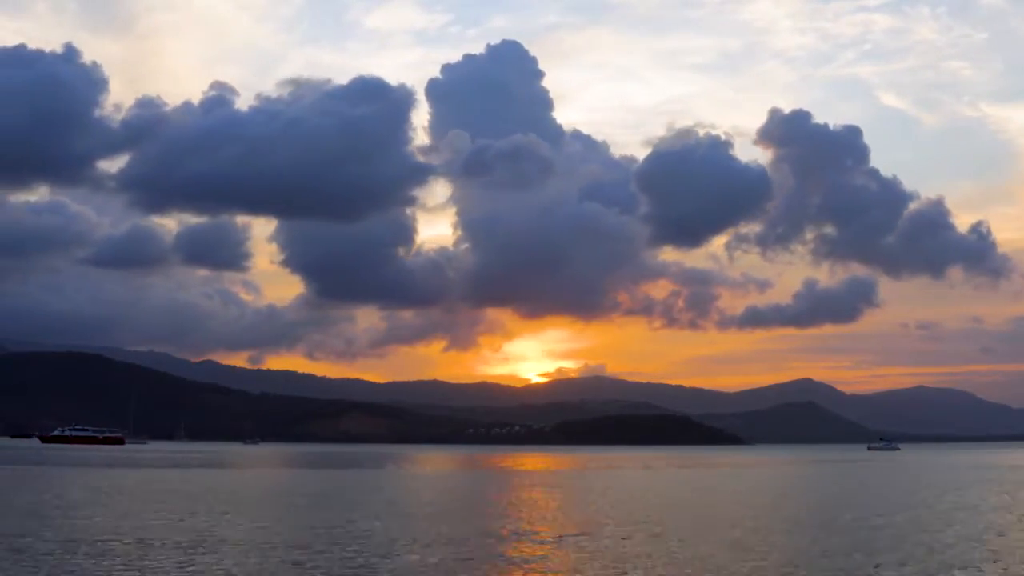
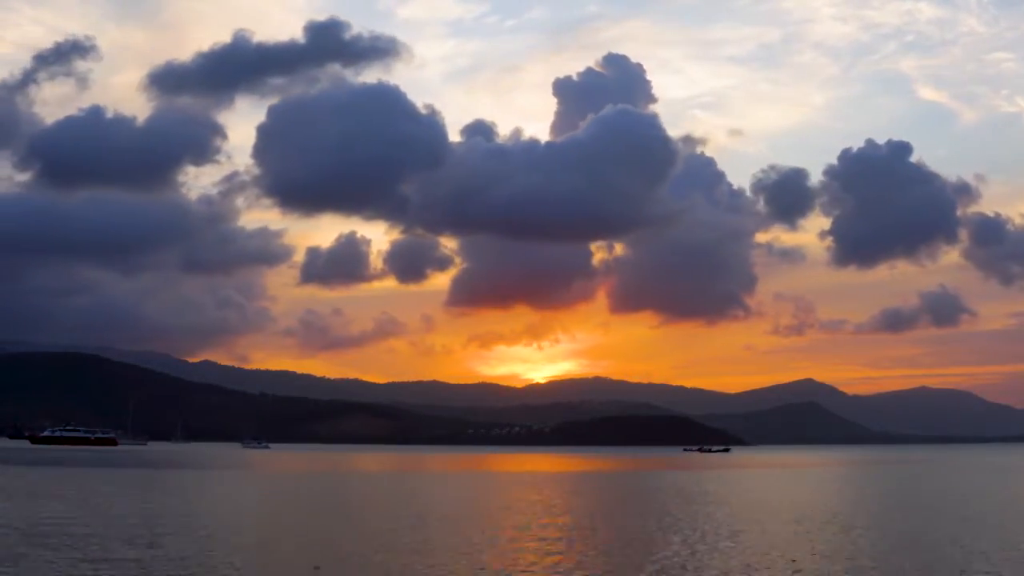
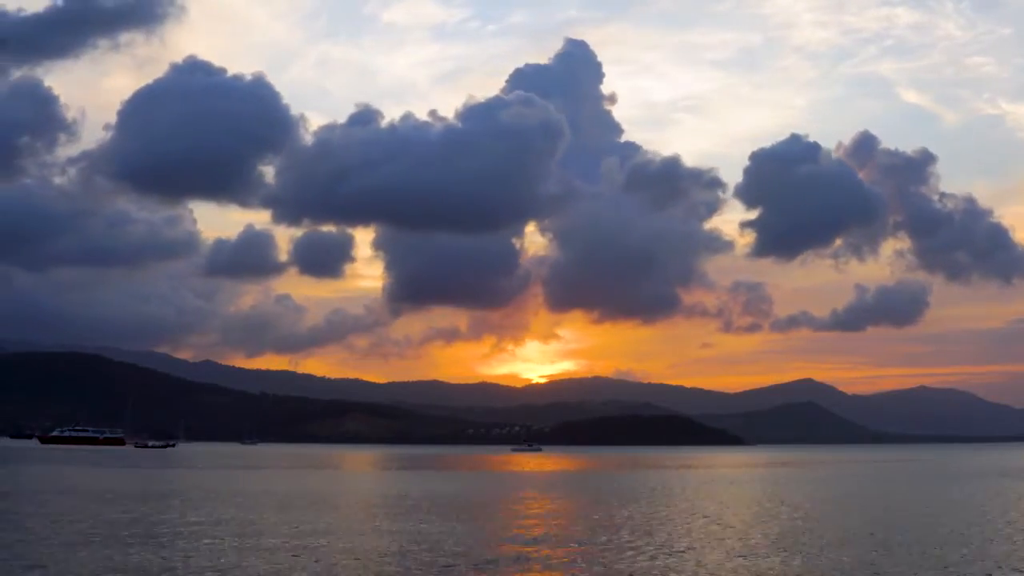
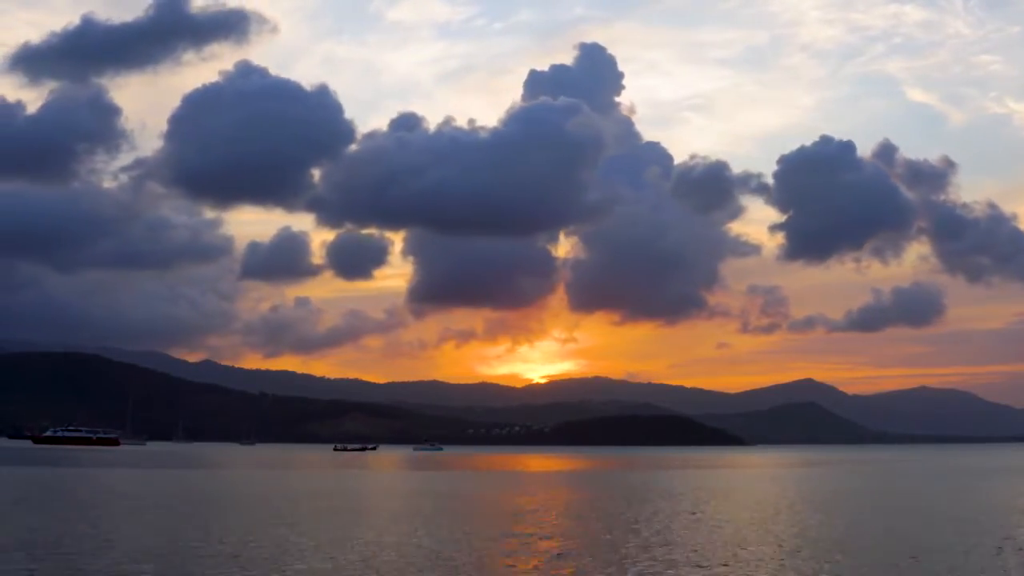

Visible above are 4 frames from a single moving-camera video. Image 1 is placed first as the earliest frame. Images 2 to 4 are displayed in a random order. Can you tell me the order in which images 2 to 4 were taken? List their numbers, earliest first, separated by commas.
3, 4, 2
